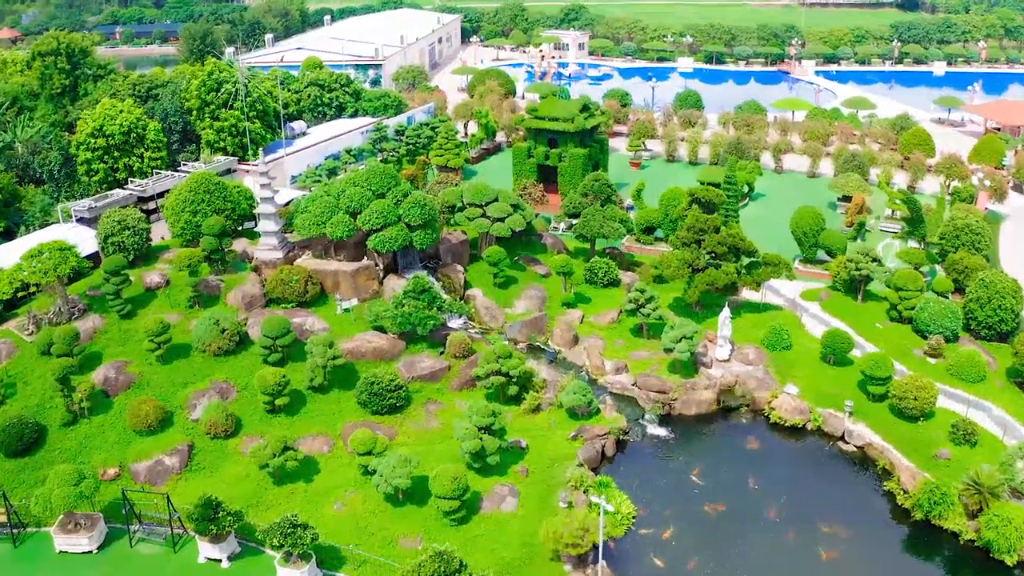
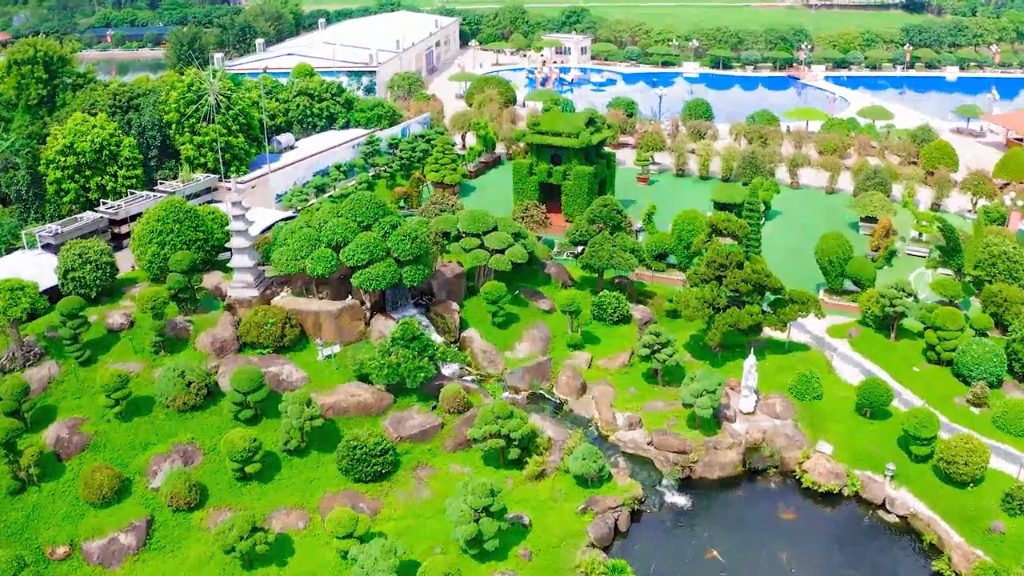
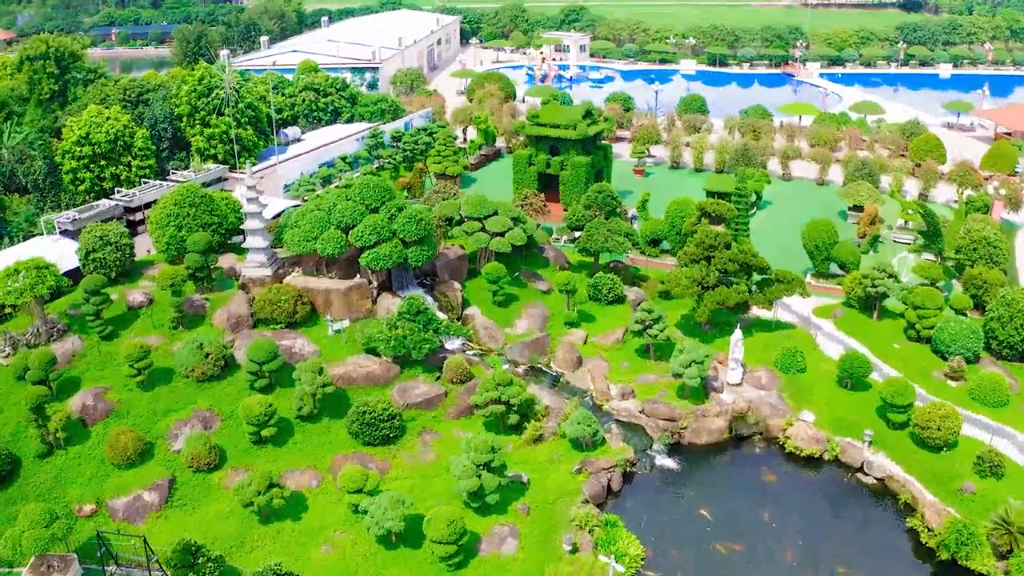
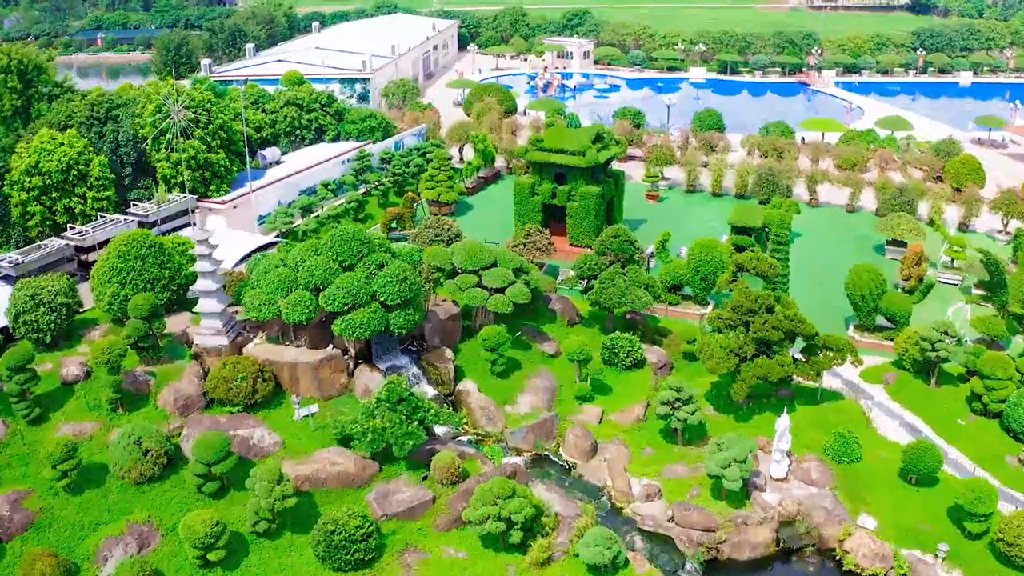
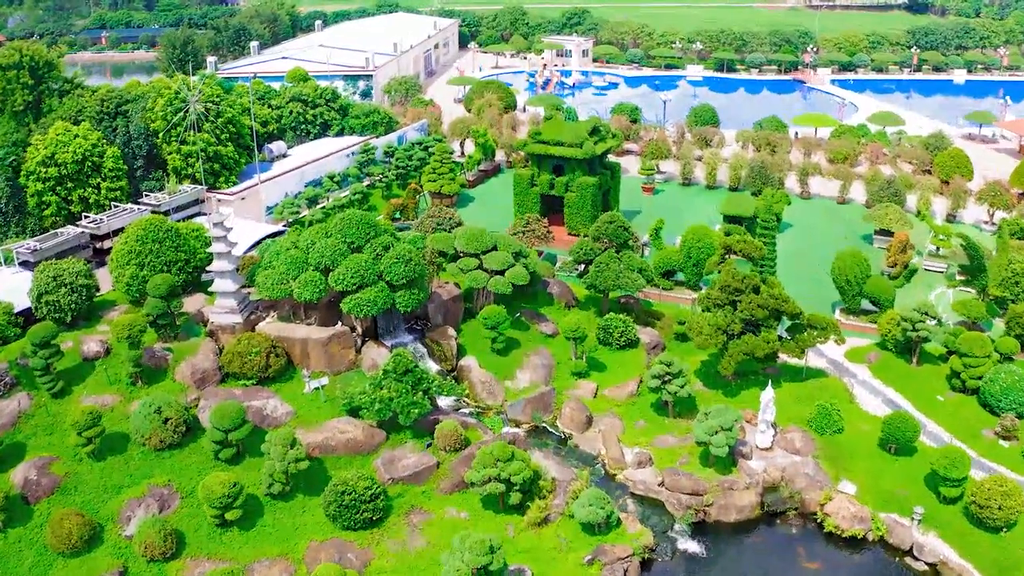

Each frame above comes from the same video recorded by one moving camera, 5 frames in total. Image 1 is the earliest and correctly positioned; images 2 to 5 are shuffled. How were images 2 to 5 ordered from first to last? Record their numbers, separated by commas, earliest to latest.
3, 2, 5, 4
